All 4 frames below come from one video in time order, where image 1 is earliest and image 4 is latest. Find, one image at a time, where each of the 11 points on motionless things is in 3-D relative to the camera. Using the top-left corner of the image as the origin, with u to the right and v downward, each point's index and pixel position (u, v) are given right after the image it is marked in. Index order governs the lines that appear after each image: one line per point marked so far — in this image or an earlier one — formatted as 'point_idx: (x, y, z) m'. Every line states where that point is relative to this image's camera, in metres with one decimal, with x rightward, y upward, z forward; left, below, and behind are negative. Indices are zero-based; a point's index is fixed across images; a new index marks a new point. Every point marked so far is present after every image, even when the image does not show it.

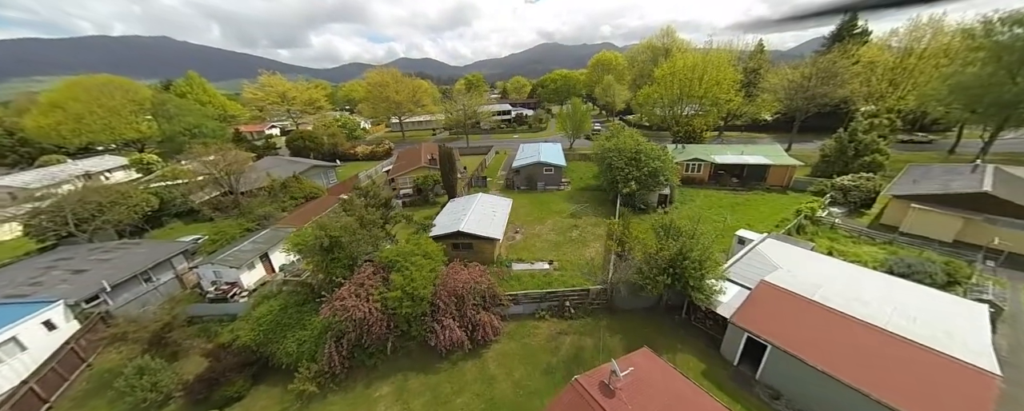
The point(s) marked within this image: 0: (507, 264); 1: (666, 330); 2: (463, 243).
0: (-0.3, -4.0, +19.8) m
1: (+7.7, -6.2, +14.3) m
2: (-3.3, -2.6, +19.7) m
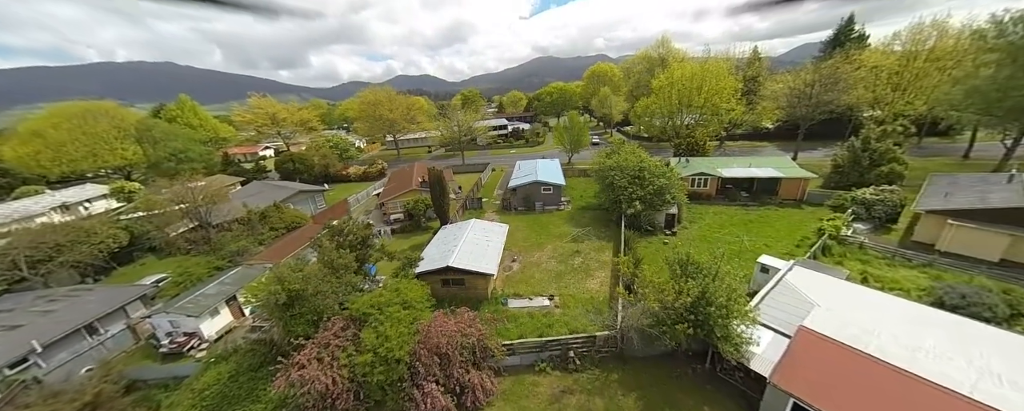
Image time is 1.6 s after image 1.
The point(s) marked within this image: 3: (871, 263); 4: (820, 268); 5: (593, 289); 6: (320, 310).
0: (-0.6, -5.9, +17.7) m
1: (+7.5, -7.6, +12.1) m
2: (-3.6, -4.5, +17.6) m
3: (+23.1, -3.7, +18.4) m
4: (+17.6, -3.6, +16.4) m
5: (+5.2, -5.4, +18.4) m
6: (-7.7, -4.2, +11.5) m
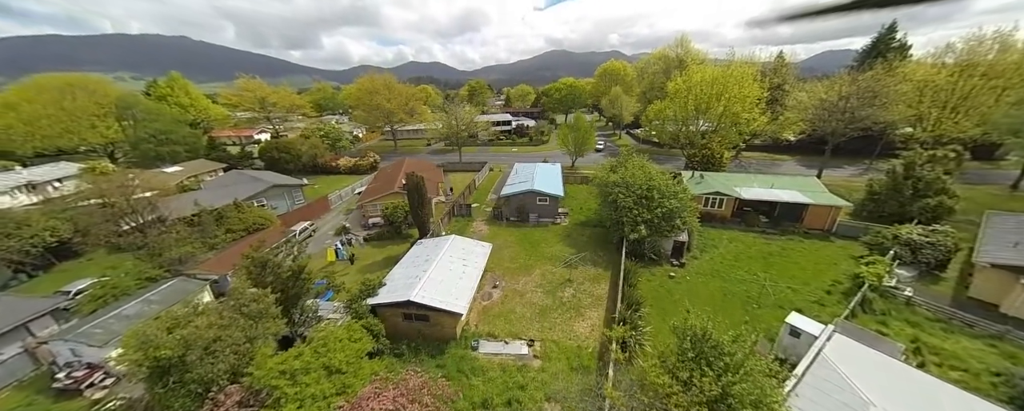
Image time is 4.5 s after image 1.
0: (-2.0, -7.2, +14.8) m
1: (+5.8, -9.5, +9.2) m
2: (-4.9, -5.6, +14.8) m
3: (+21.7, -6.4, +15.2) m
4: (+16.2, -6.0, +13.2) m
5: (+3.7, -7.0, +15.5) m
6: (-9.1, -5.2, +8.7) m
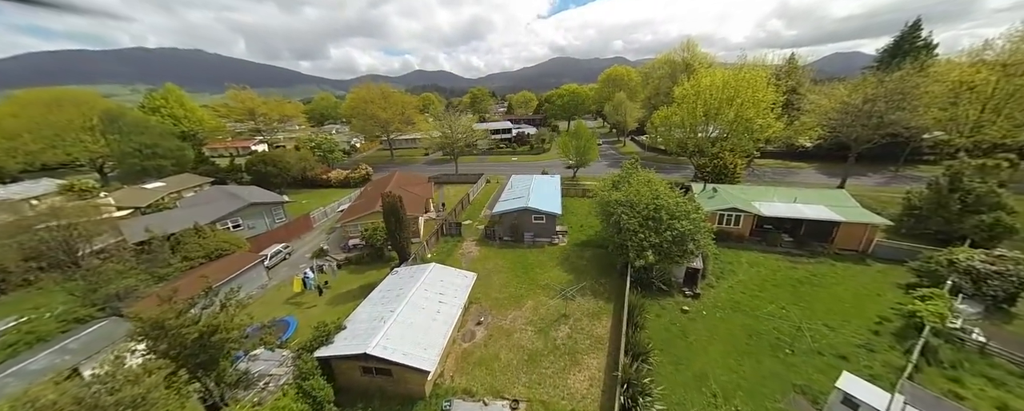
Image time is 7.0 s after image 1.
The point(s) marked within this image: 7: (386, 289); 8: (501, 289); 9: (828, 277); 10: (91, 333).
0: (-2.9, -8.5, +12.2) m
1: (+4.9, -10.7, +6.3) m
2: (-5.8, -7.0, +12.2) m
3: (+20.8, -7.6, +12.1) m
4: (+15.3, -7.1, +10.2) m
5: (+2.9, -8.3, +12.7) m
6: (-10.1, -6.5, +6.2) m
7: (-7.3, -4.8, +16.5) m
8: (-0.8, -5.7, +19.5) m
9: (+21.4, -4.9, +19.4) m
10: (-20.3, -6.1, +13.8) m
